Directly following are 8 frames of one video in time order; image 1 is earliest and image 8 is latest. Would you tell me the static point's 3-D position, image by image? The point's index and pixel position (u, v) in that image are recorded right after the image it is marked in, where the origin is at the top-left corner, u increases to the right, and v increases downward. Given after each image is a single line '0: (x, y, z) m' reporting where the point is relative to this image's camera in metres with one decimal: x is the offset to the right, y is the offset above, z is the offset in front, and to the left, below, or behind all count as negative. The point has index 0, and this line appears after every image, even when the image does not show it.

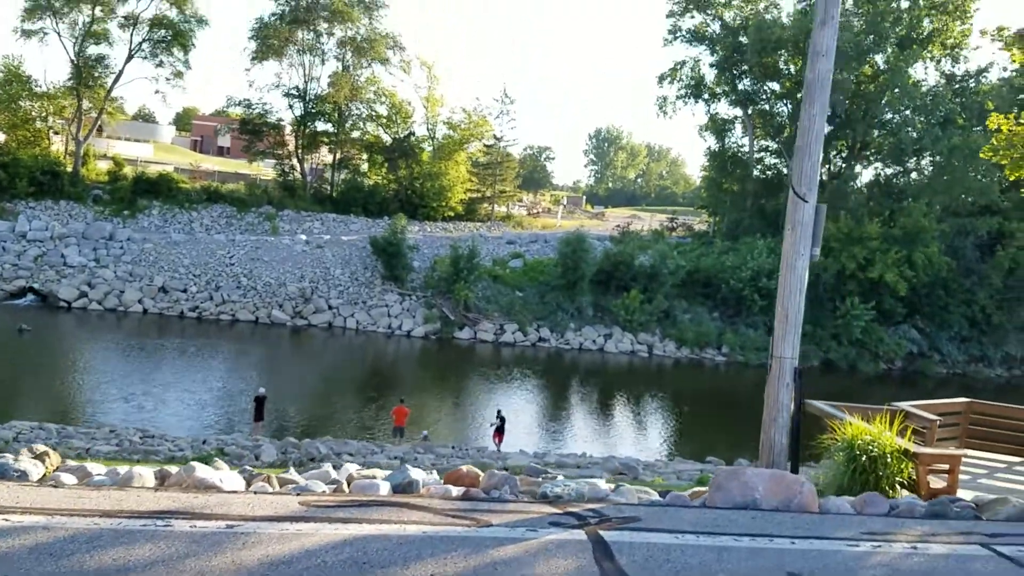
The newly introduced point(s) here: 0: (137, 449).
0: (-4.5, -1.9, +10.5) m
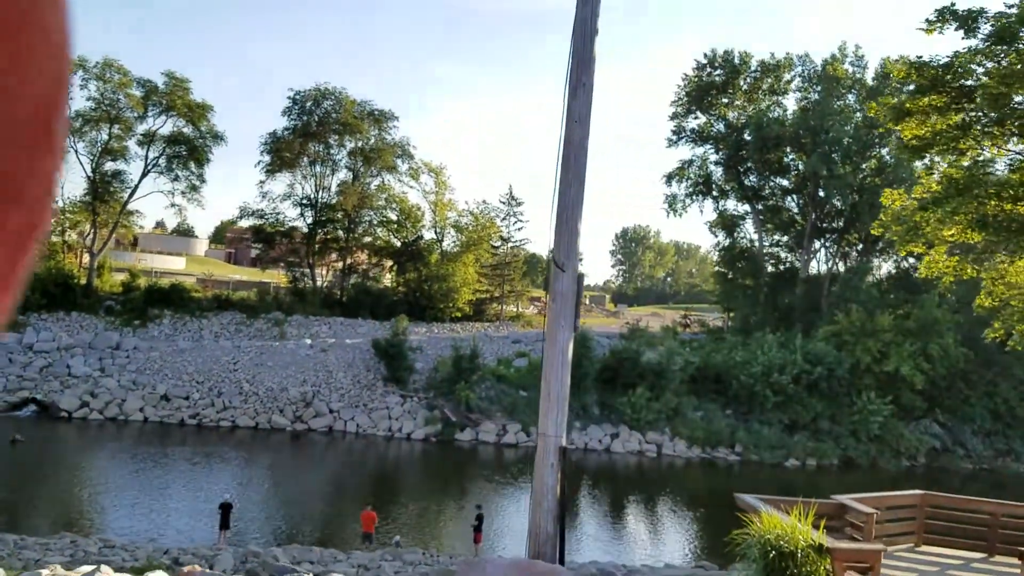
0: (-4.9, -3.1, +10.3) m
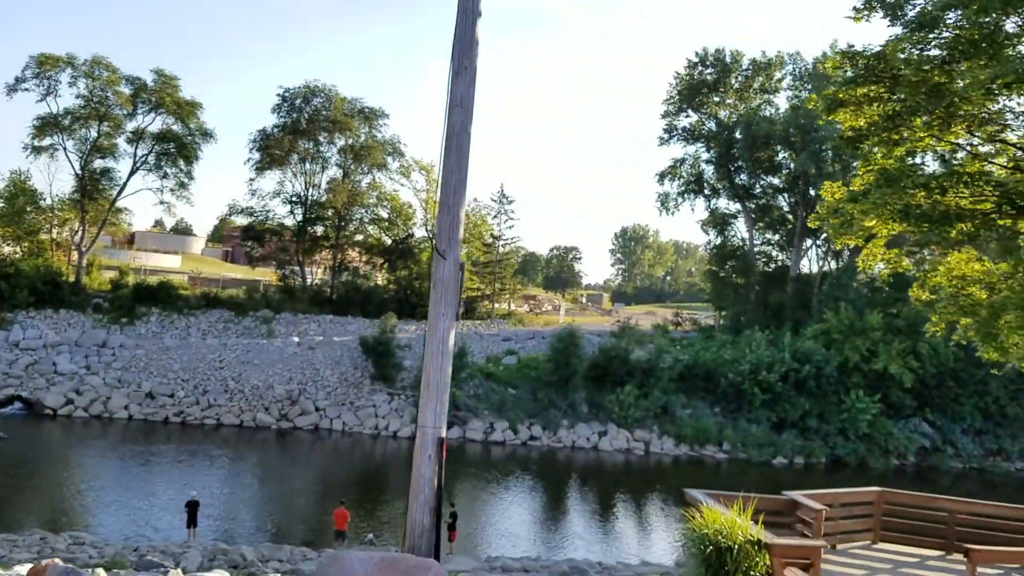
0: (-5.2, -3.1, +10.2) m
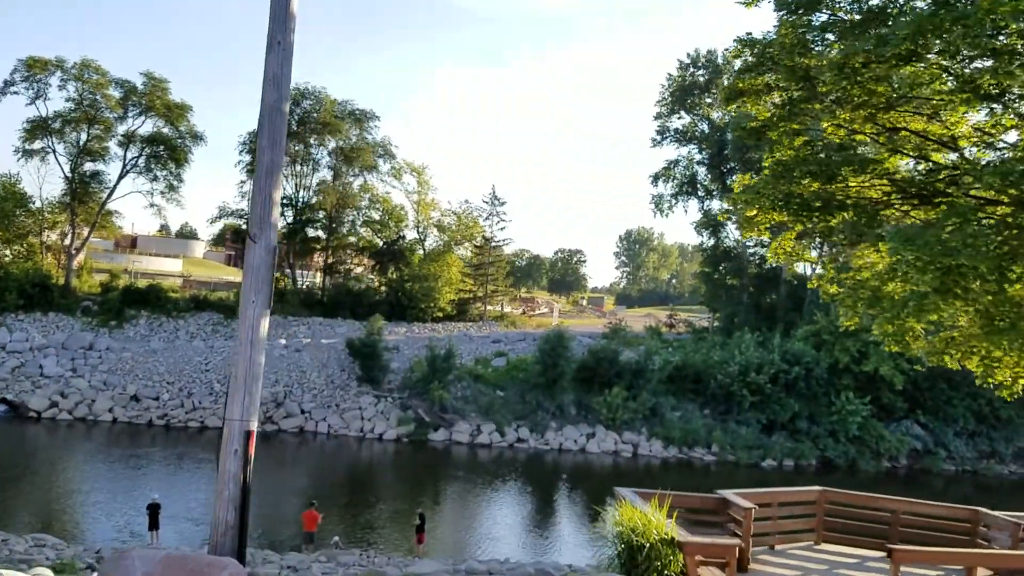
0: (-5.7, -3.1, +10.1) m
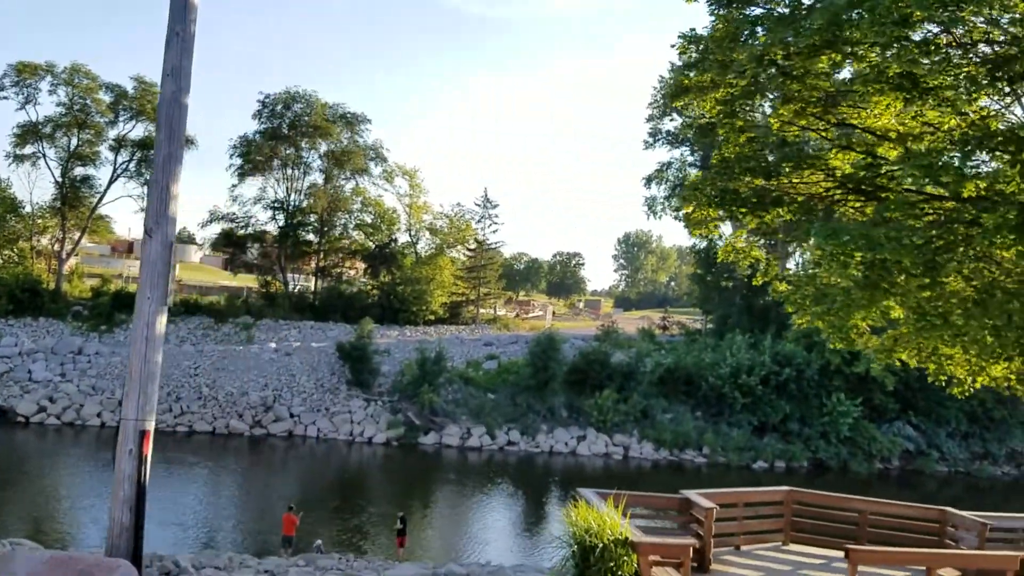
0: (-5.9, -3.1, +10.1) m
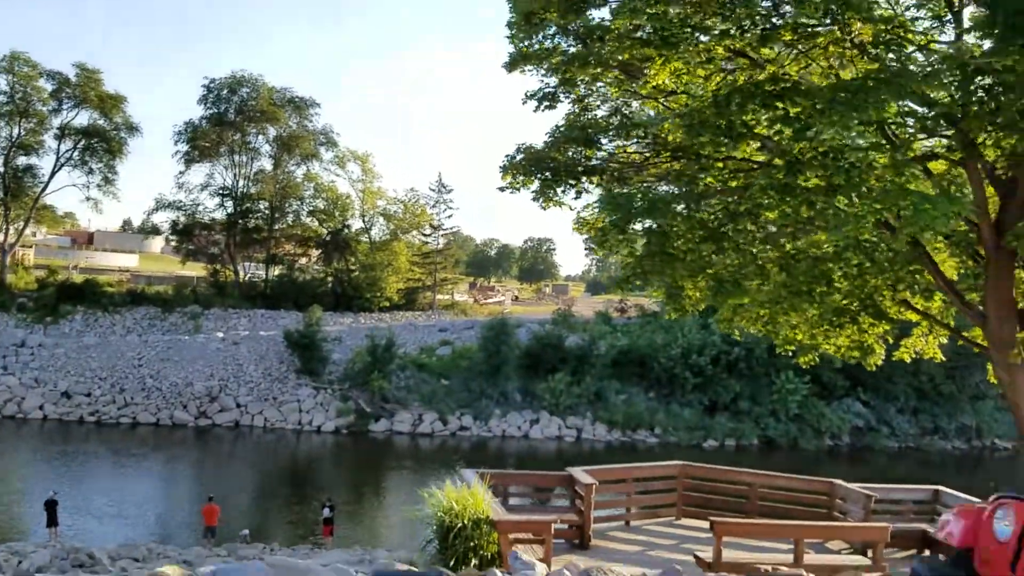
0: (-6.8, -3.0, +9.8) m
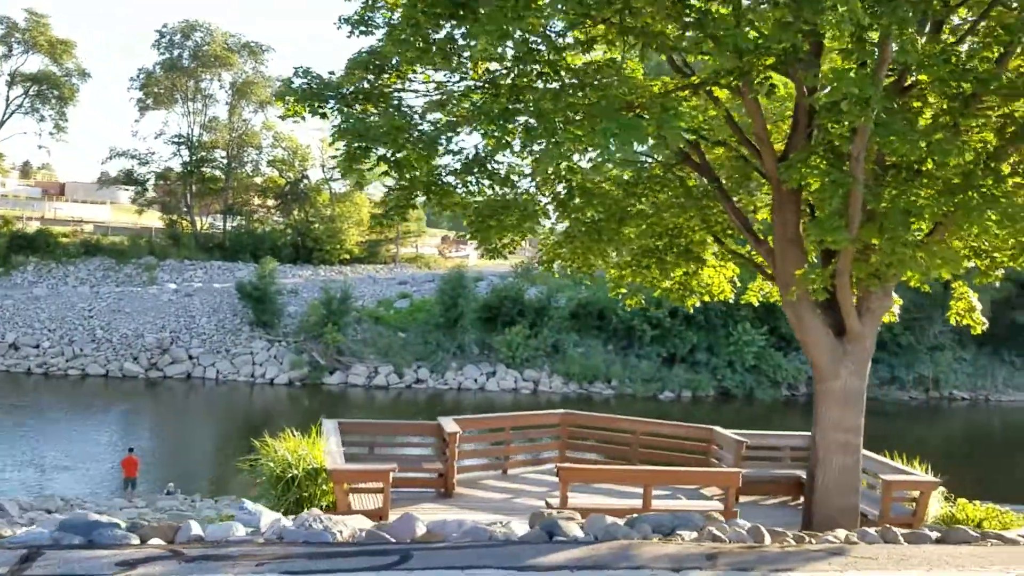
0: (-7.7, -2.4, +9.7) m
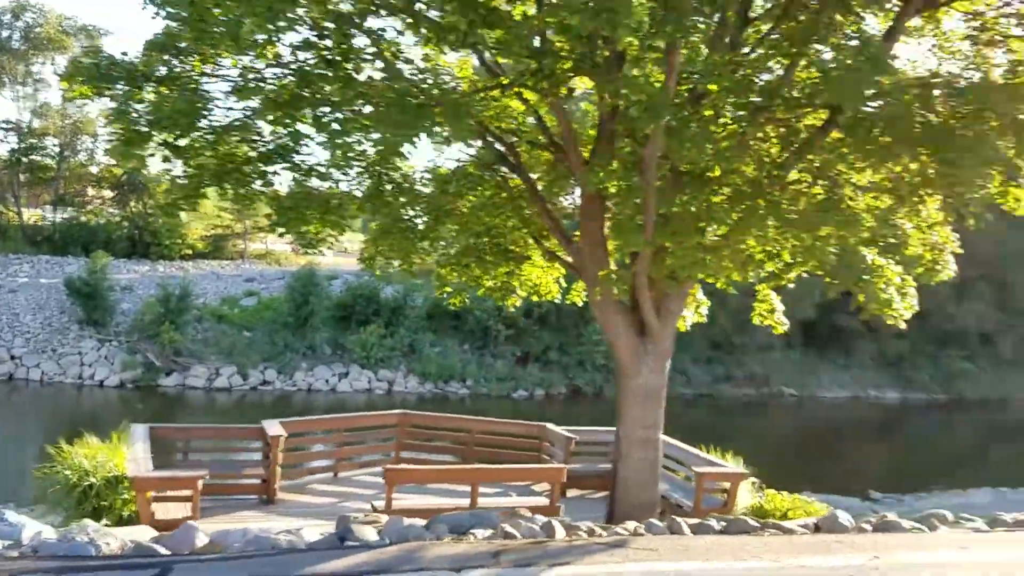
0: (-9.3, -2.4, +8.3) m
